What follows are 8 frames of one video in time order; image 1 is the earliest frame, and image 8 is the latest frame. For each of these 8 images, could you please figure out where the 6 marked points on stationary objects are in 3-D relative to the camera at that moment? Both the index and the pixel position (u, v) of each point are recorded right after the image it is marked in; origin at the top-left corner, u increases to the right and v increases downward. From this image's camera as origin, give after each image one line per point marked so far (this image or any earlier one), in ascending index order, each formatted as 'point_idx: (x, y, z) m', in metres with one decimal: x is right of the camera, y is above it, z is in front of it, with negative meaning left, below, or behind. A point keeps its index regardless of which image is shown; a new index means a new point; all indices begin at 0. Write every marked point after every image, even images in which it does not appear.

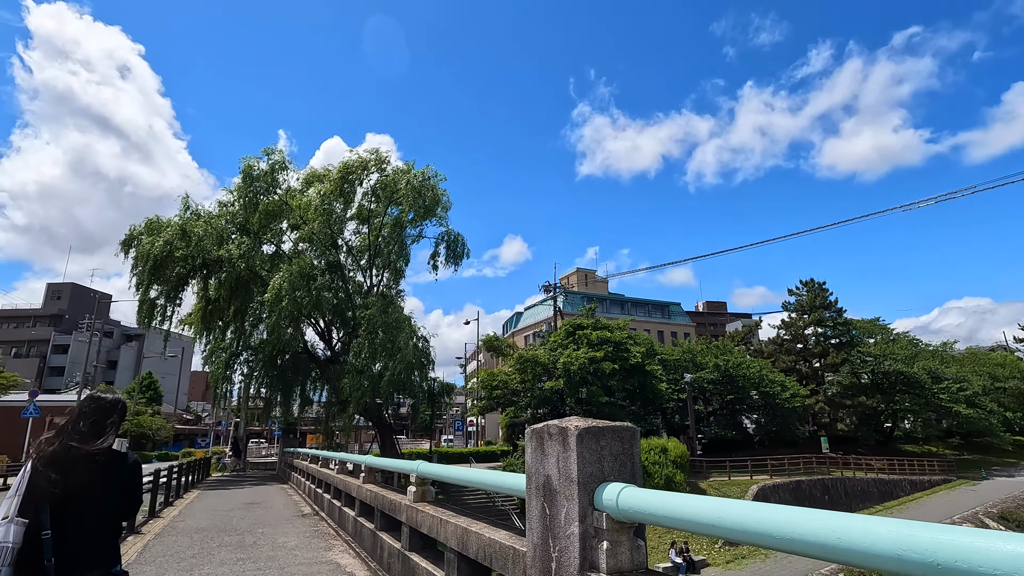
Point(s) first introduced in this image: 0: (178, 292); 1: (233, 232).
0: (-11.1, -0.1, +18.9) m
1: (-9.7, +1.9, +19.8) m
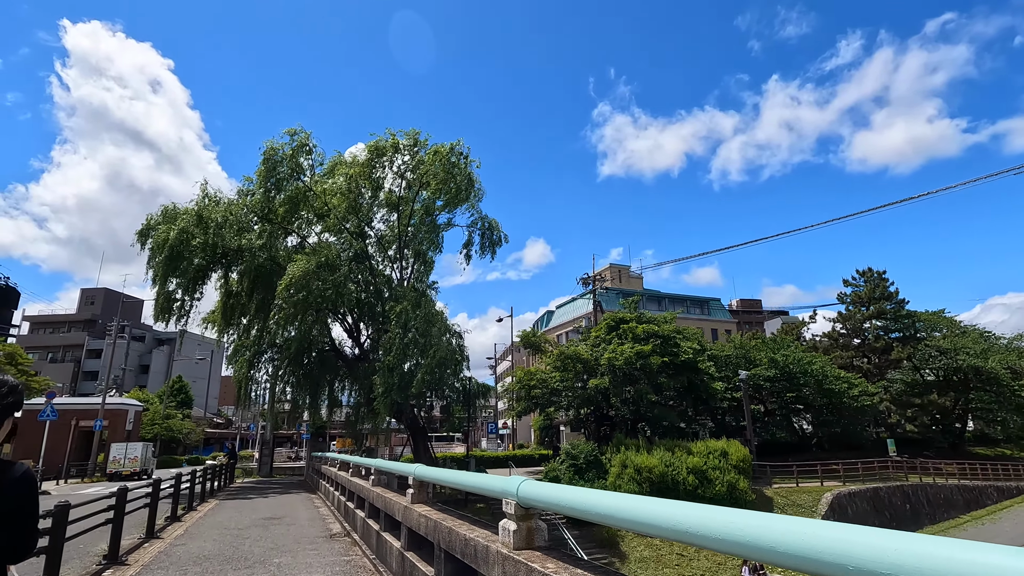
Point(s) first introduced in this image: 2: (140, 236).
0: (-9.8, +0.1, +17.7) m
1: (-8.4, +2.1, +18.5) m
2: (-11.4, +1.6, +17.4) m
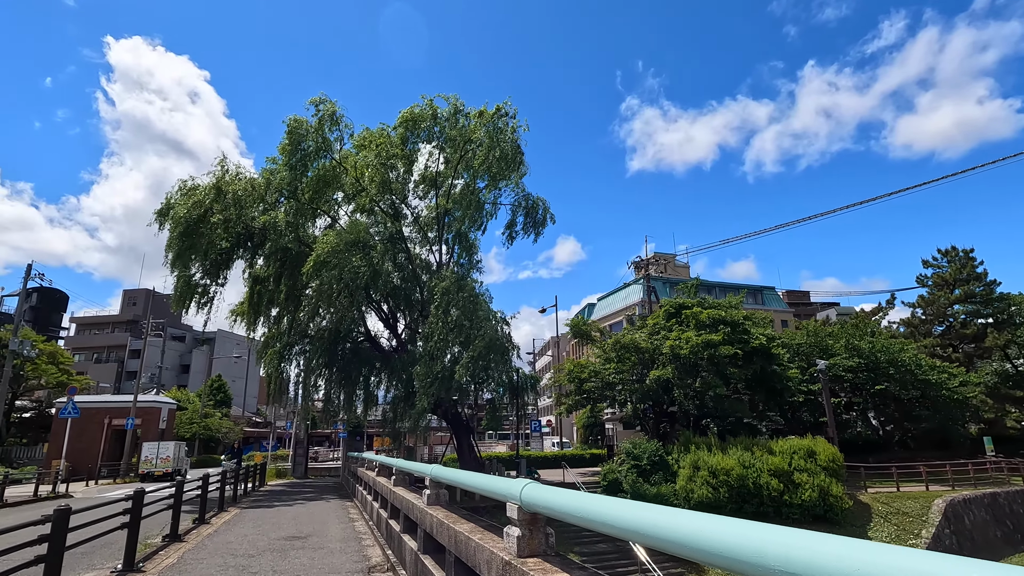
0: (-8.3, +0.5, +16.2) m
1: (-6.9, +2.6, +16.9) m
2: (-9.9, +2.0, +15.9) m
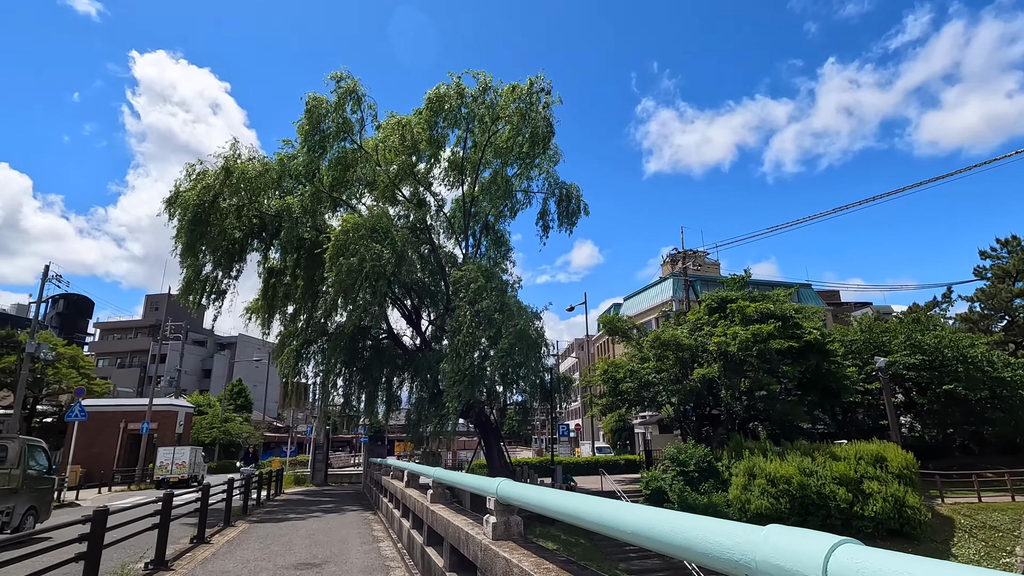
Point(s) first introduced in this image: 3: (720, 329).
0: (-7.4, +0.7, +15.0) m
1: (-6.0, +2.8, +15.7) m
2: (-9.0, +2.2, +14.9) m
3: (+7.1, -1.4, +19.4) m
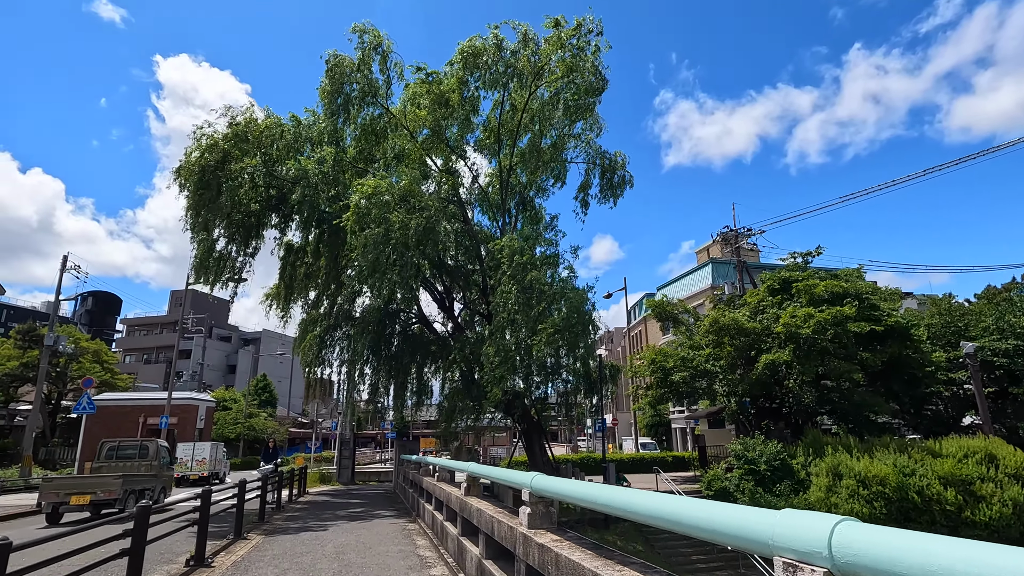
0: (-6.2, +1.2, +13.5) m
1: (-4.8, +3.3, +14.1) m
2: (-7.9, +2.7, +13.4) m
3: (+8.4, -0.7, +17.3) m
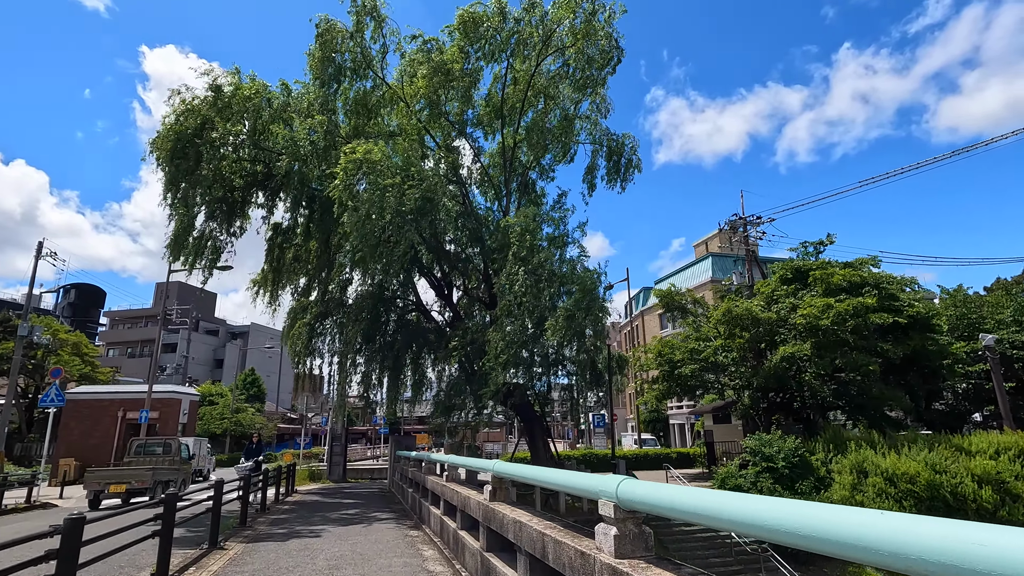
0: (-6.1, +1.6, +12.4) m
1: (-4.7, +3.7, +13.1) m
2: (-7.8, +3.0, +12.3) m
3: (+8.5, -0.4, +16.5) m
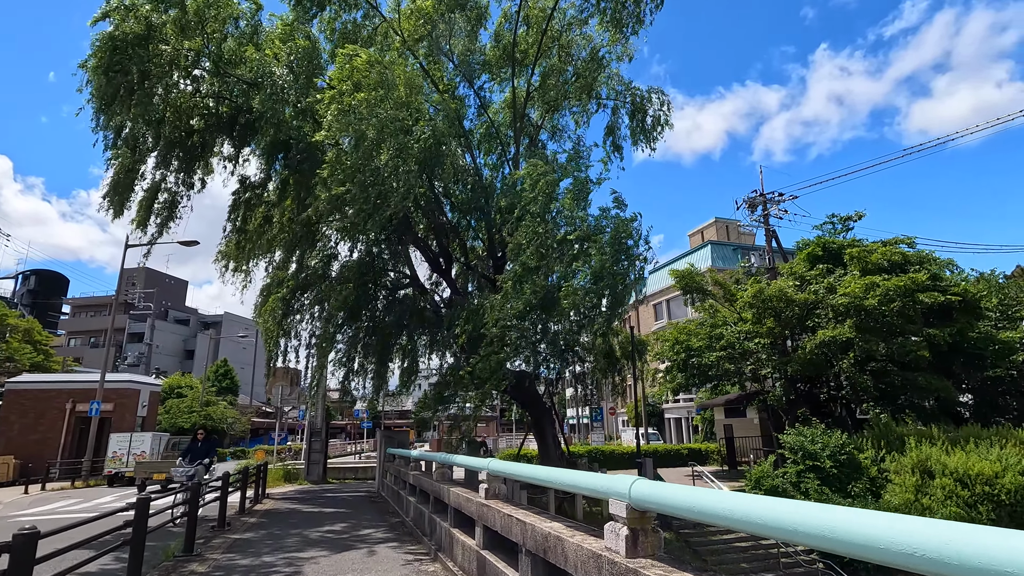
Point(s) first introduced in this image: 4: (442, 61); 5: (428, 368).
0: (-5.8, +2.3, +10.2) m
1: (-4.4, +4.4, +10.9) m
2: (-7.4, +3.7, +10.0) m
3: (+8.6, +0.2, +14.9) m
4: (-1.5, +5.0, +12.5) m
5: (-2.2, -2.1, +14.5) m
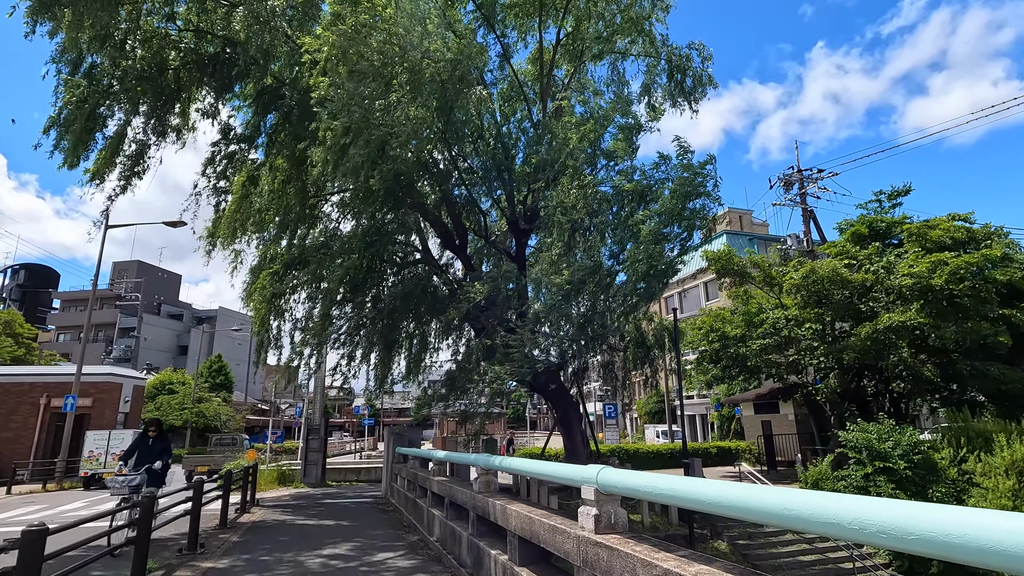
0: (-5.2, +2.7, +8.6) m
1: (-3.8, +4.8, +9.2) m
2: (-6.9, +4.2, +8.3) m
3: (+9.1, +0.7, +13.3) m
4: (-1.0, +5.5, +10.9) m
5: (-1.7, -1.6, +12.9) m
